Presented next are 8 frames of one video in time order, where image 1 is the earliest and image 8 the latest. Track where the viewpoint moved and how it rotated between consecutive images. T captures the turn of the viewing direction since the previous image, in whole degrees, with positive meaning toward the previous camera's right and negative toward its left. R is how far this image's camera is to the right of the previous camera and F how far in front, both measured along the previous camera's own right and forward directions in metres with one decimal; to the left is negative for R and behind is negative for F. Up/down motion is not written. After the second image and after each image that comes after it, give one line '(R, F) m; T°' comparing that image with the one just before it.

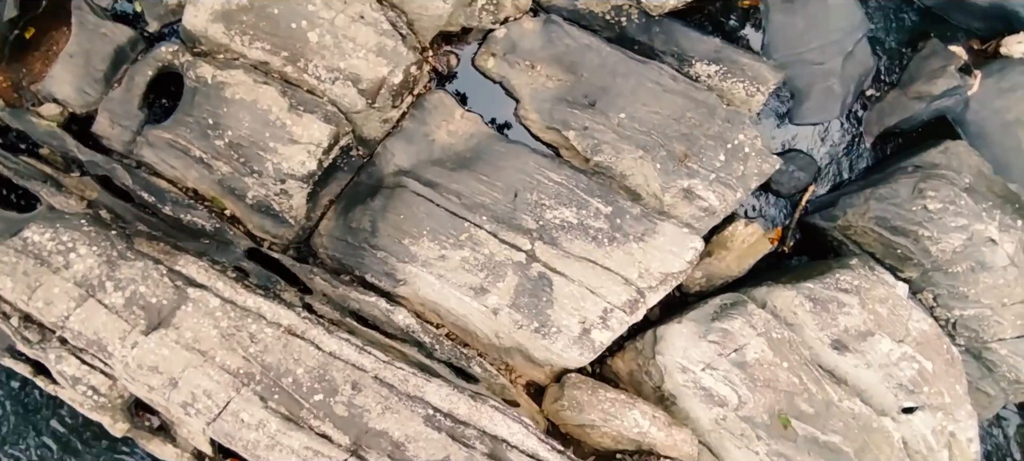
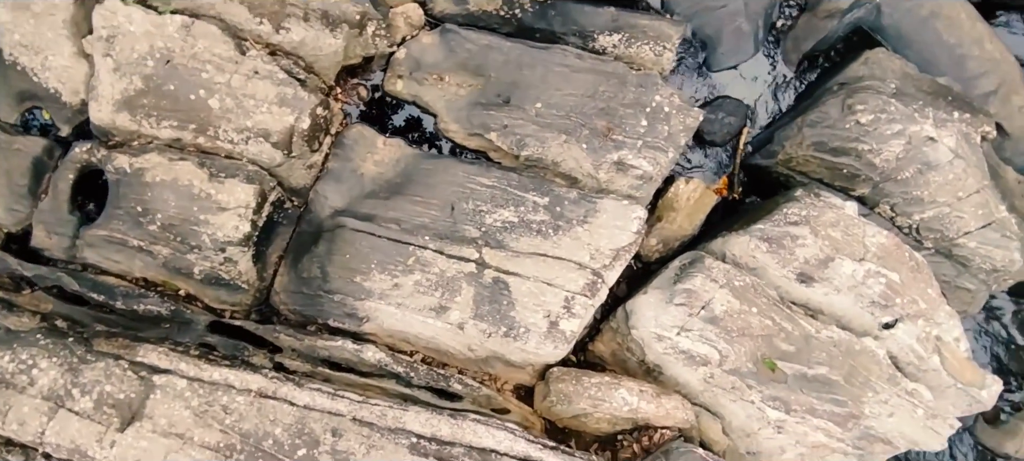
(+0.7, 0.0) m; 0°
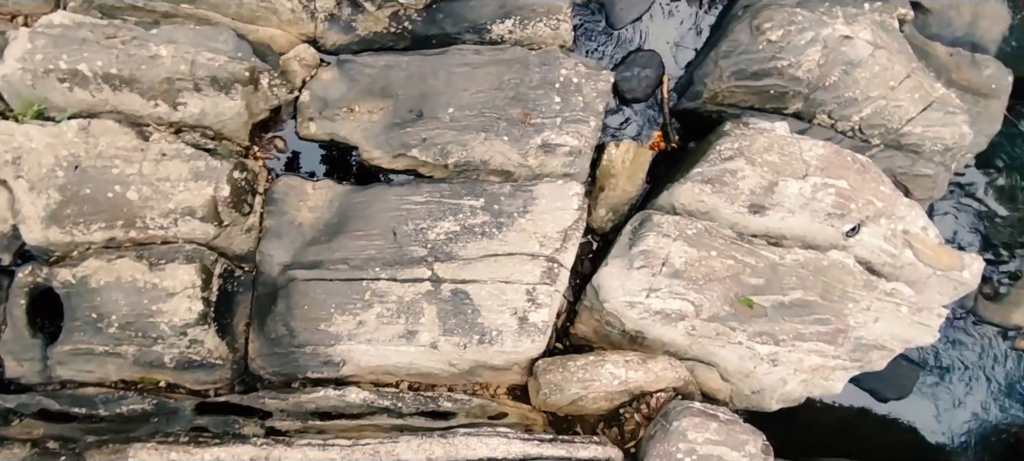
(+0.7, +0.1) m; -1°
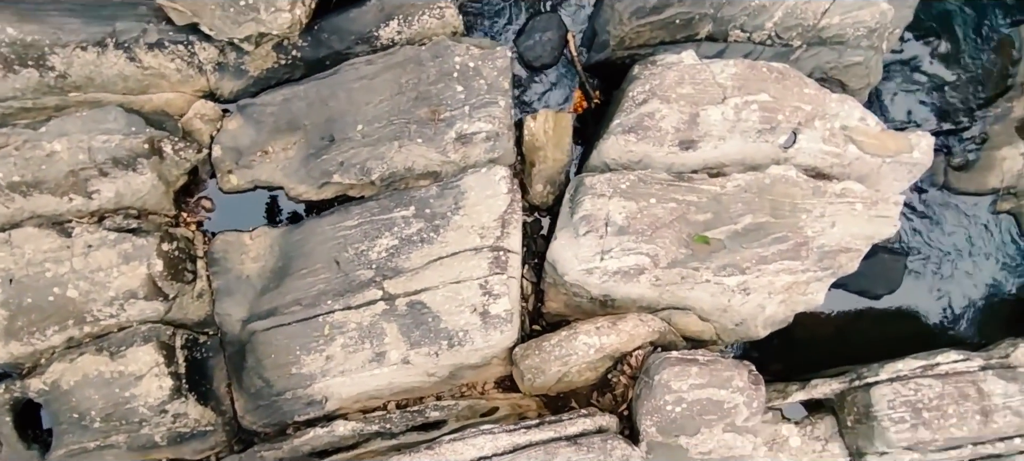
(+0.9, +0.1) m; -2°
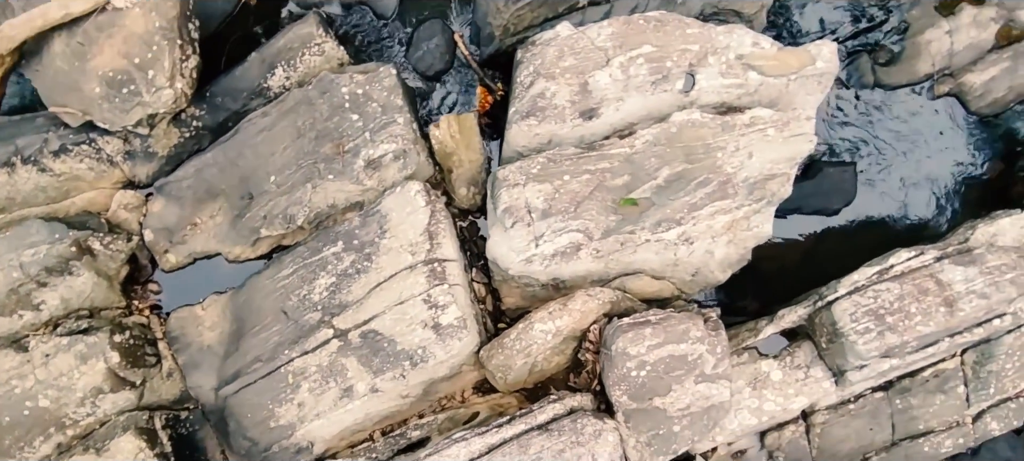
(+1.0, 0.0) m; -2°
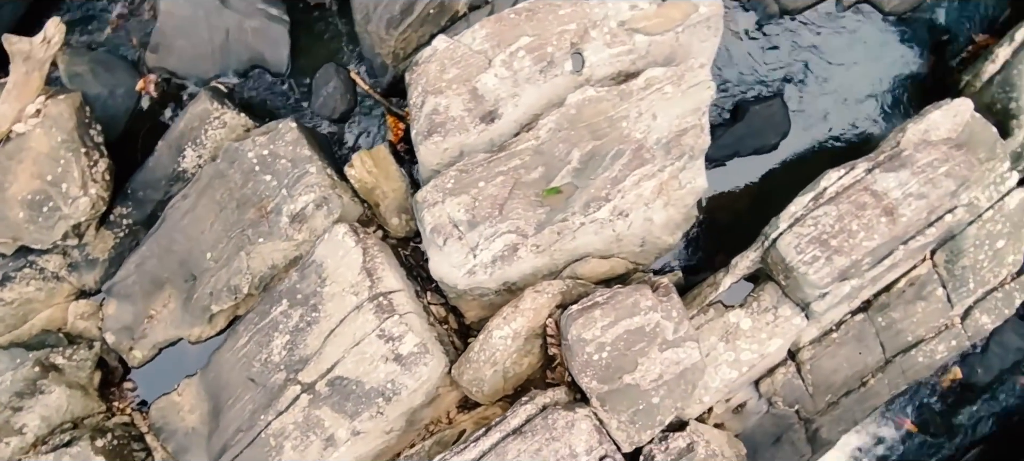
(+1.0, 0.0) m; -2°
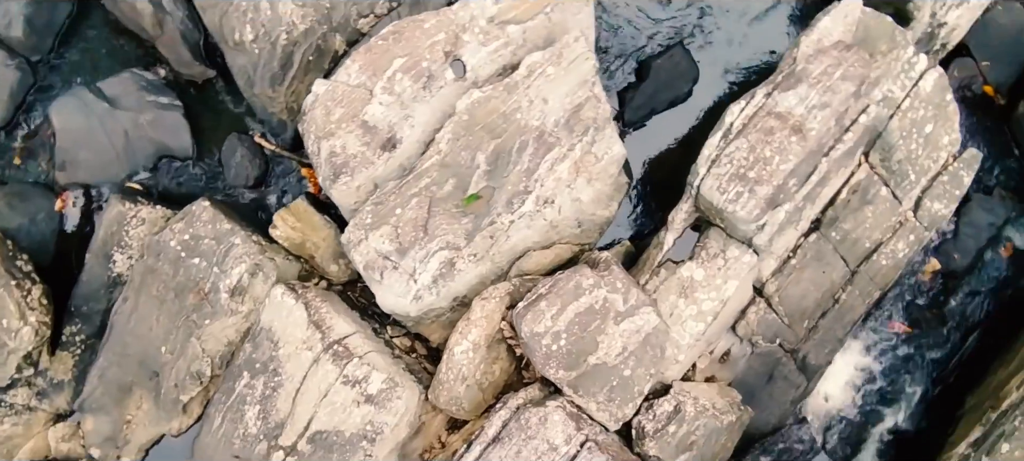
(+0.9, 0.0) m; -1°
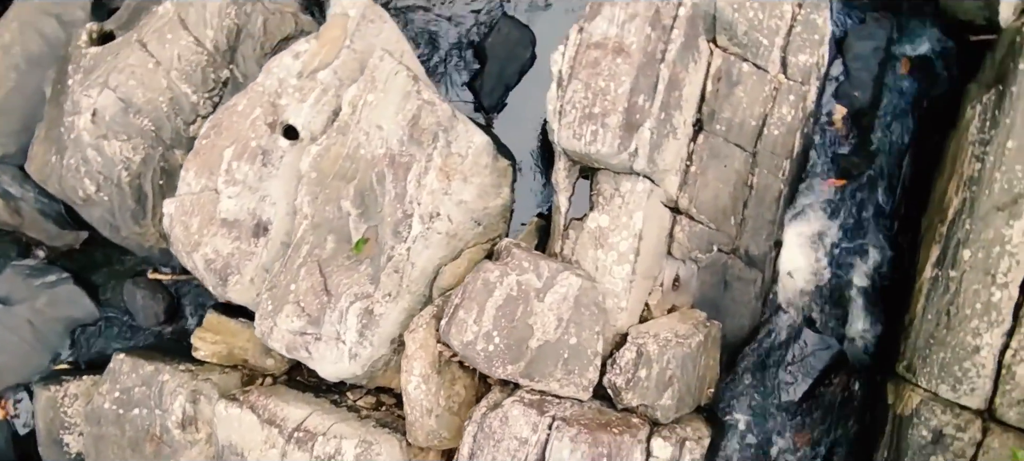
(+1.3, 0.0) m; -1°
